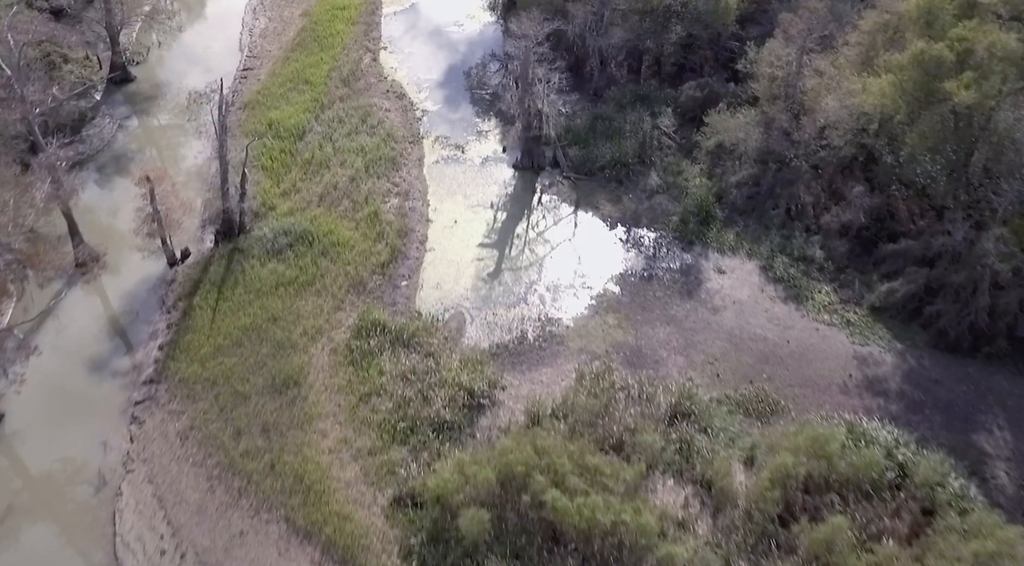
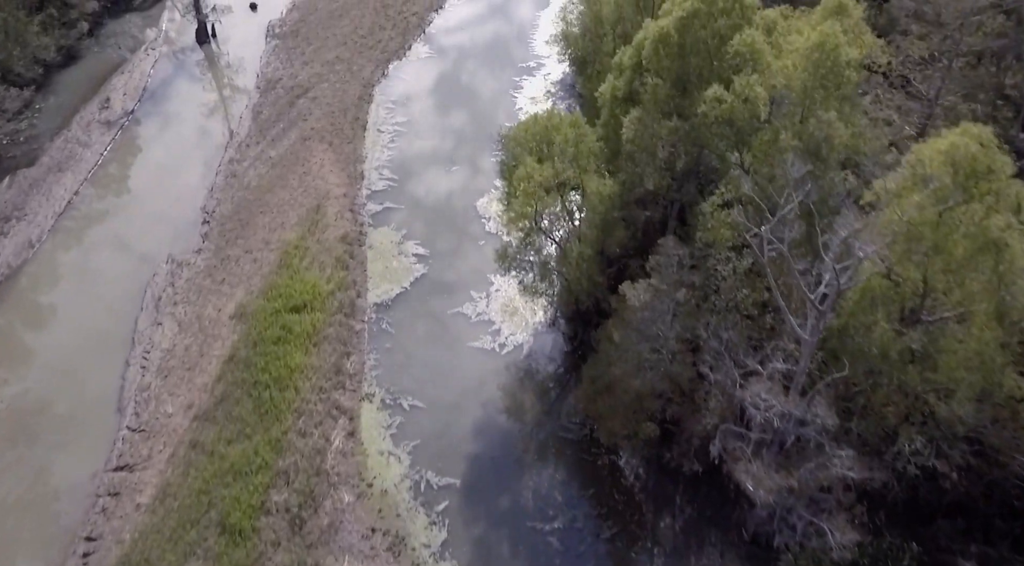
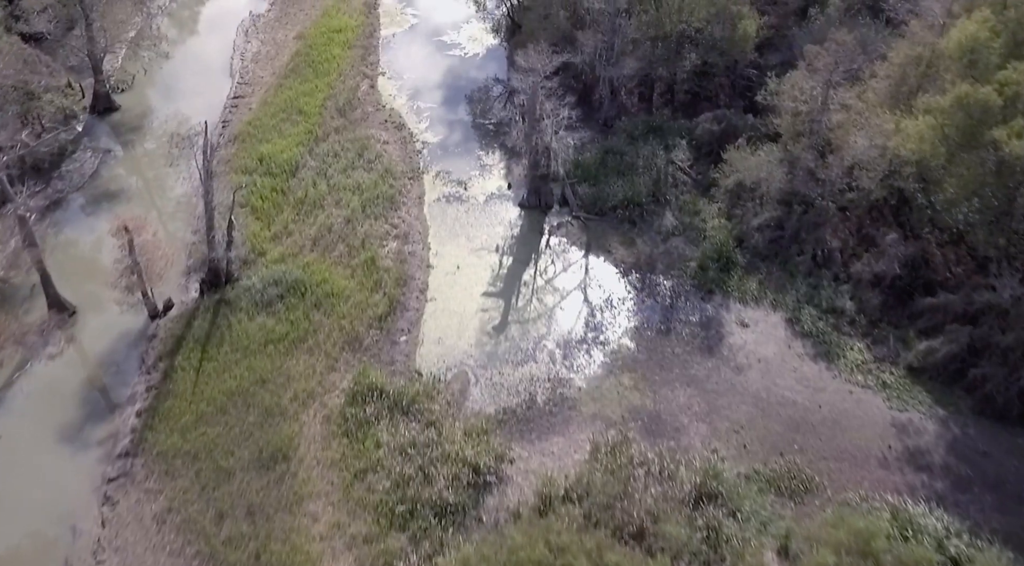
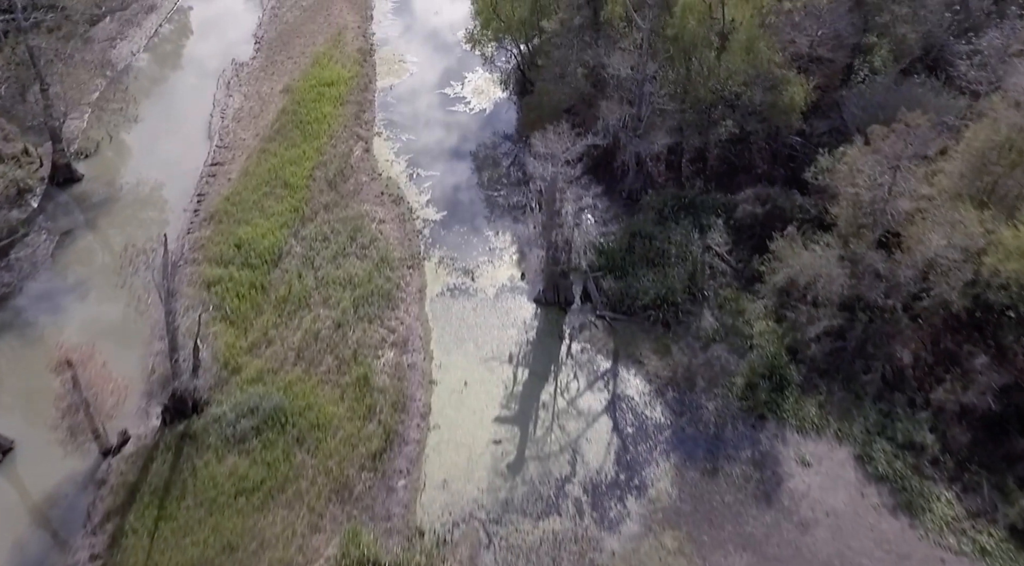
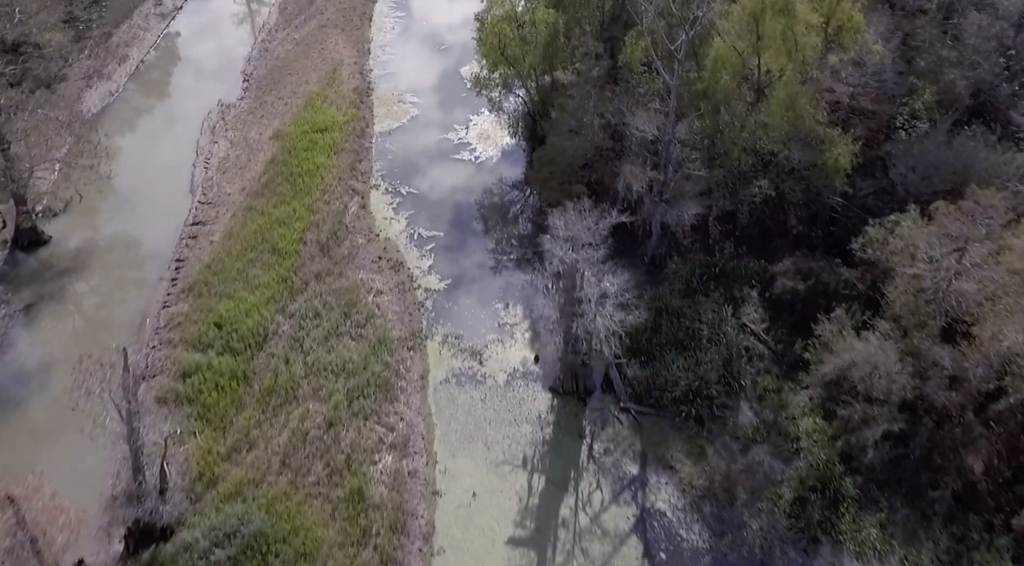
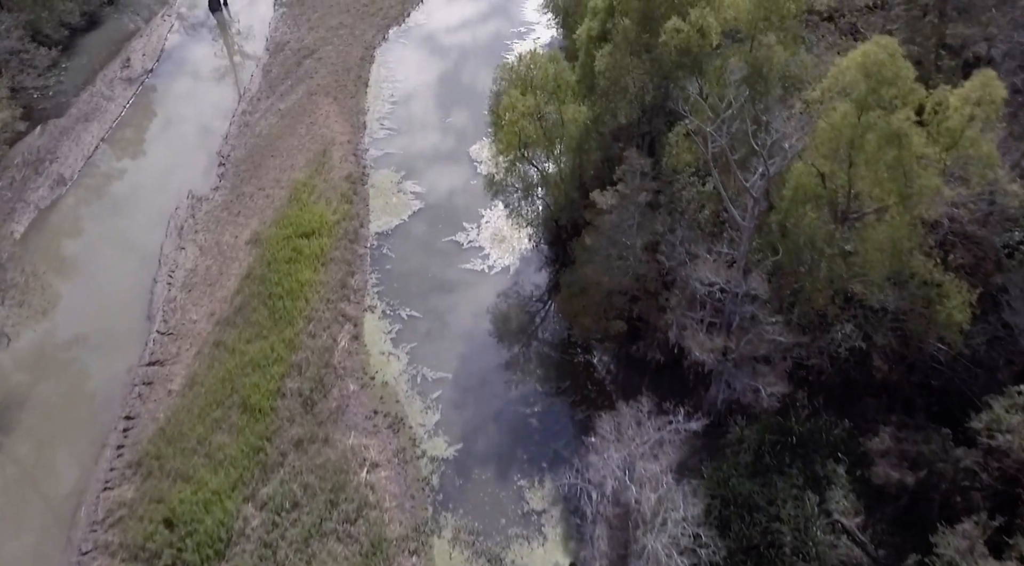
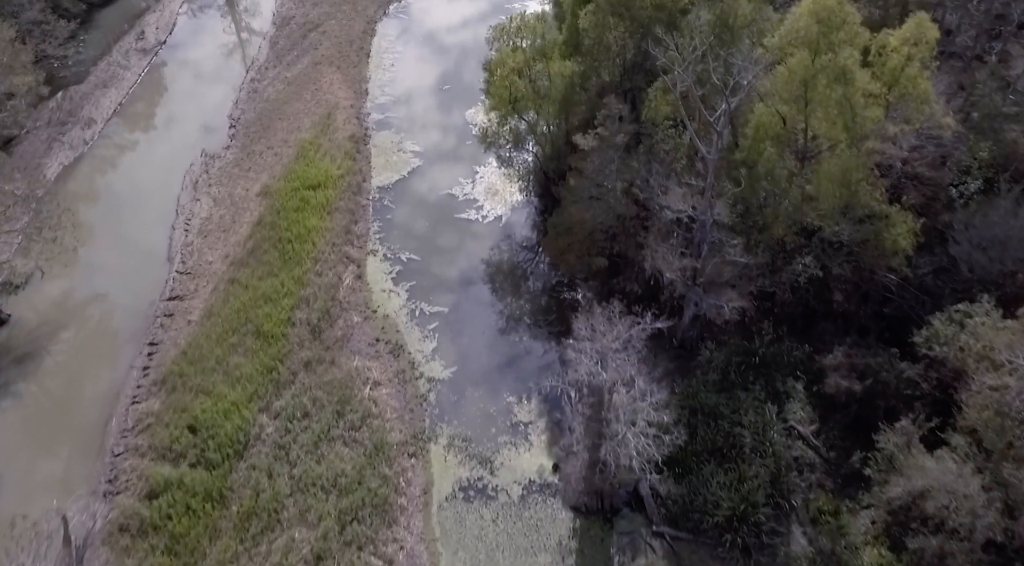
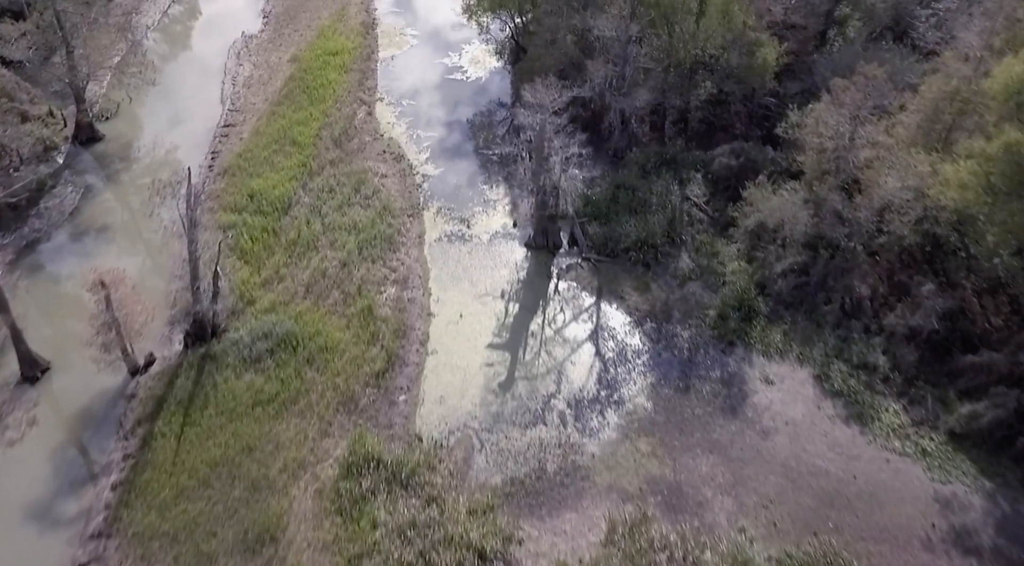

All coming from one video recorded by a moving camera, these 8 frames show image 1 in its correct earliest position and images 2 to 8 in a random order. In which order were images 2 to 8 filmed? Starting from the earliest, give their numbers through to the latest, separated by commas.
3, 8, 4, 5, 7, 6, 2
